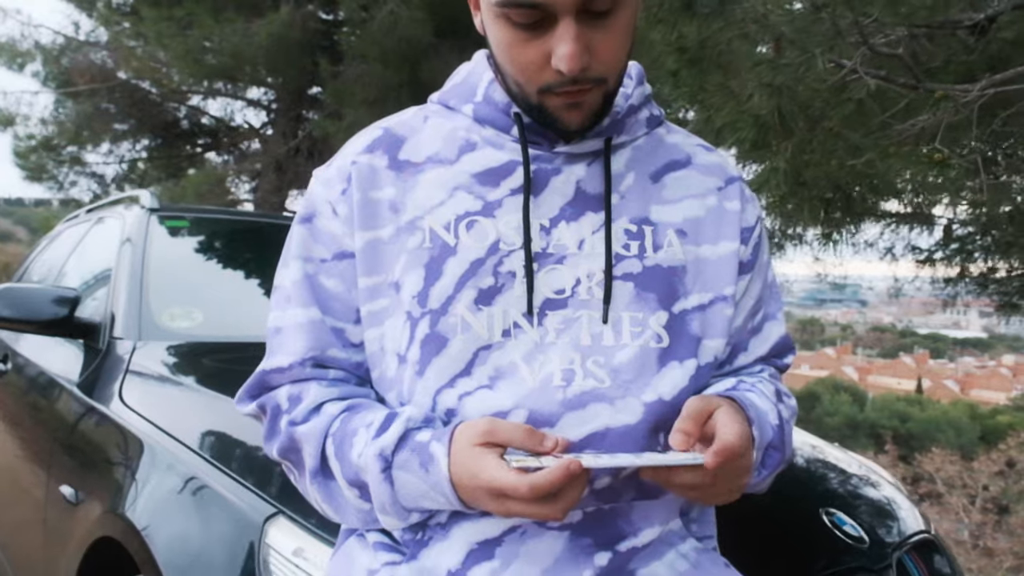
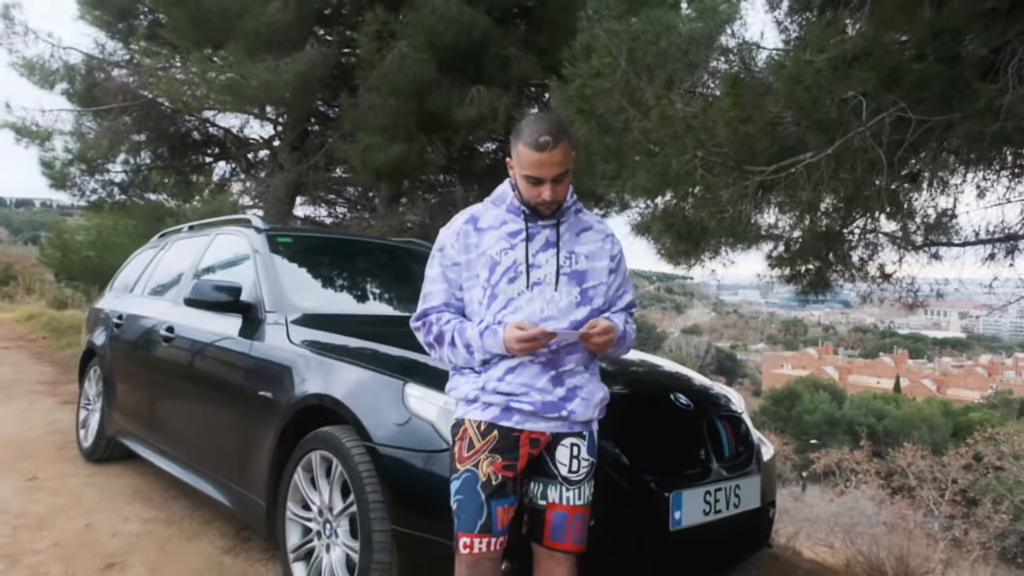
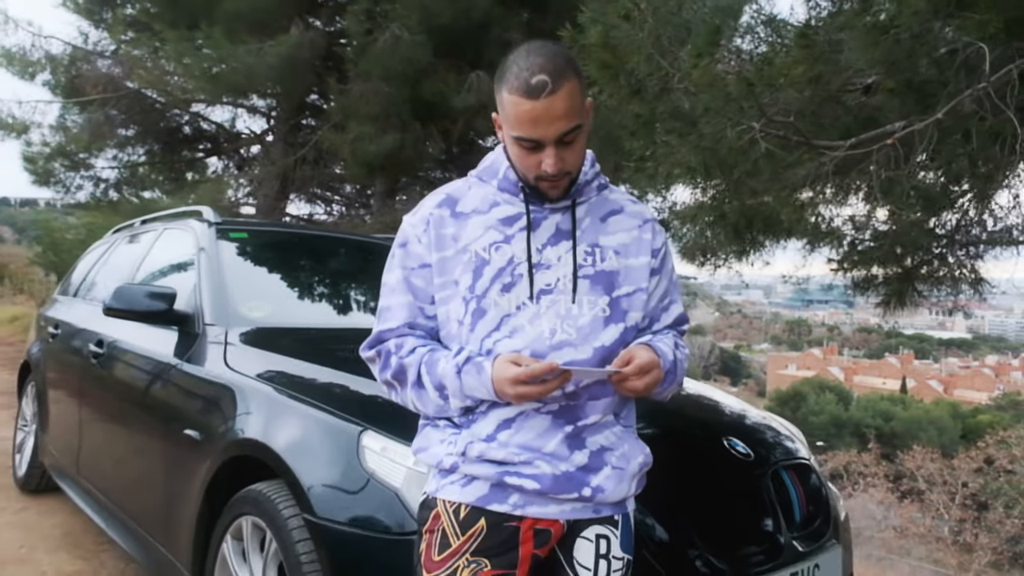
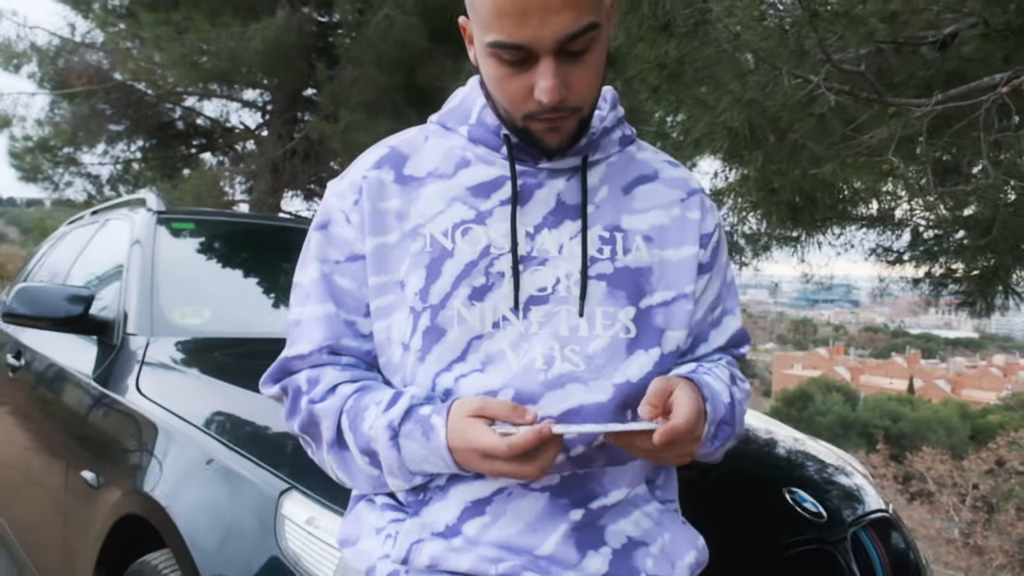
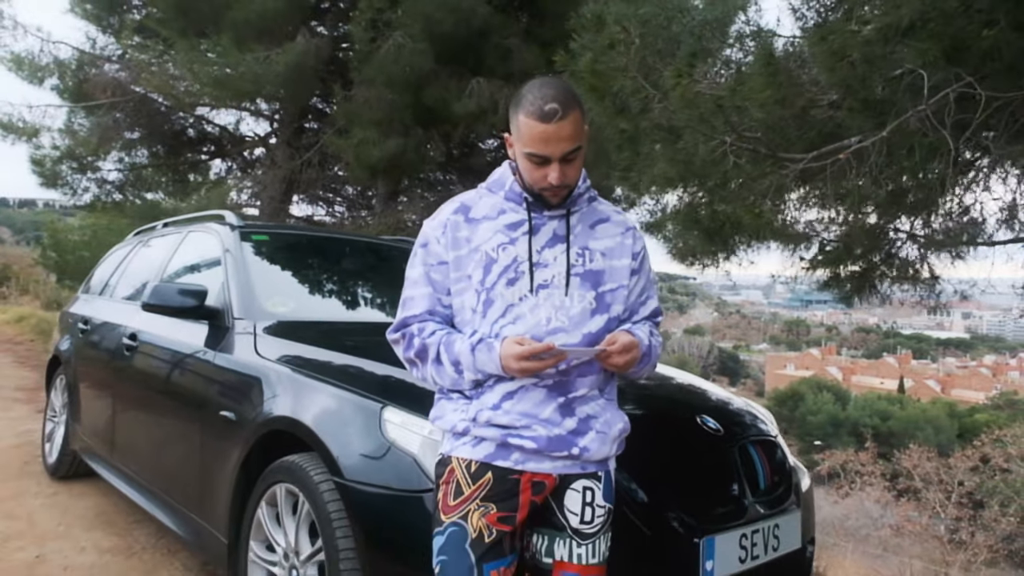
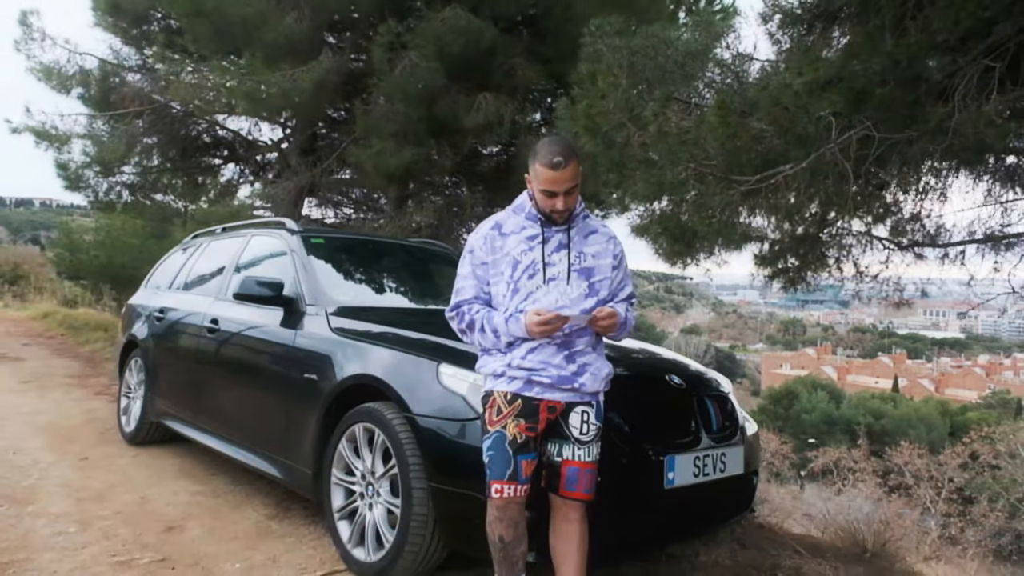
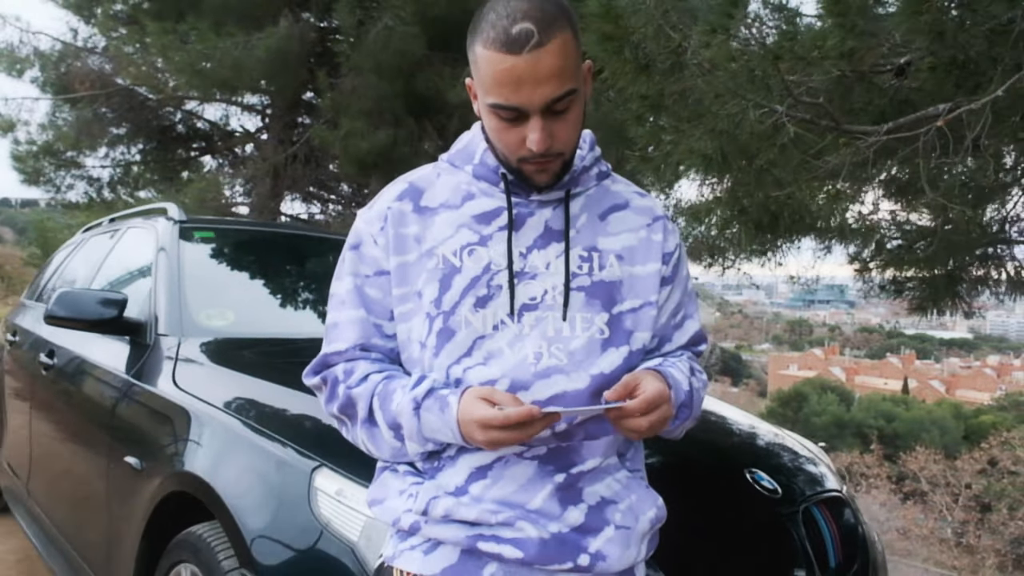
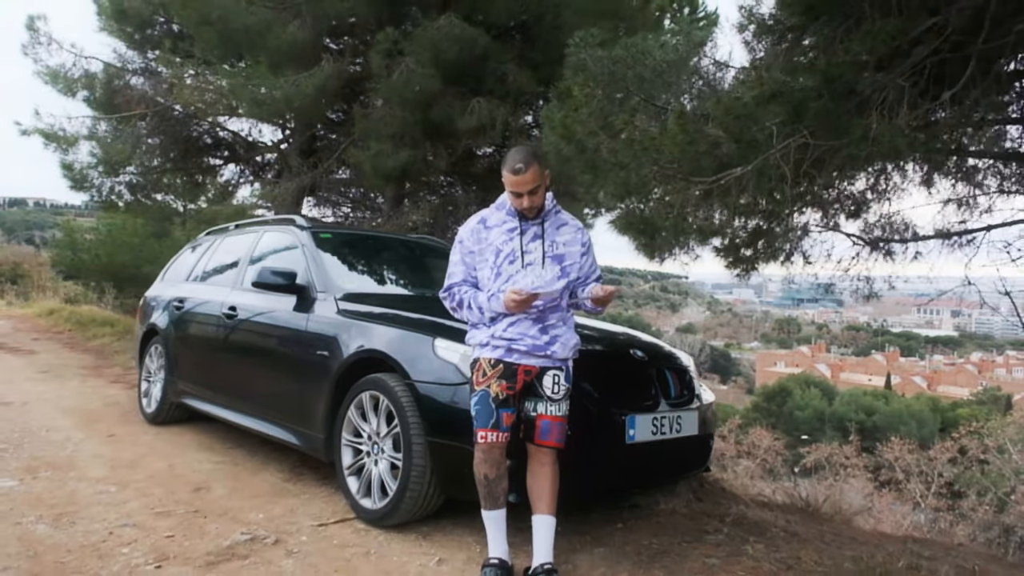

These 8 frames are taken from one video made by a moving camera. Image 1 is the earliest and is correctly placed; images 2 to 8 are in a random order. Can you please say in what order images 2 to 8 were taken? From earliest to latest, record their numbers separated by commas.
4, 7, 3, 5, 2, 6, 8
